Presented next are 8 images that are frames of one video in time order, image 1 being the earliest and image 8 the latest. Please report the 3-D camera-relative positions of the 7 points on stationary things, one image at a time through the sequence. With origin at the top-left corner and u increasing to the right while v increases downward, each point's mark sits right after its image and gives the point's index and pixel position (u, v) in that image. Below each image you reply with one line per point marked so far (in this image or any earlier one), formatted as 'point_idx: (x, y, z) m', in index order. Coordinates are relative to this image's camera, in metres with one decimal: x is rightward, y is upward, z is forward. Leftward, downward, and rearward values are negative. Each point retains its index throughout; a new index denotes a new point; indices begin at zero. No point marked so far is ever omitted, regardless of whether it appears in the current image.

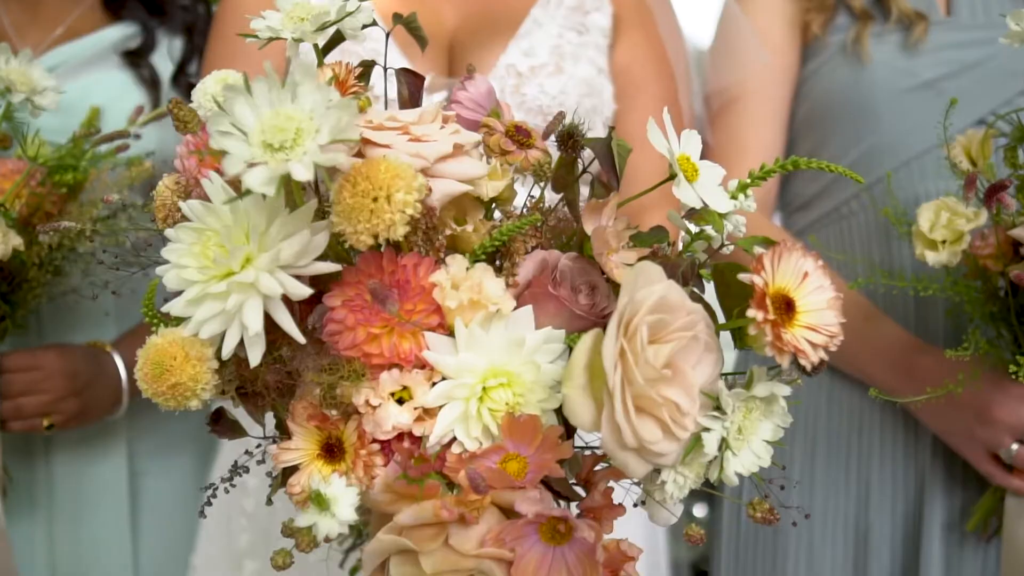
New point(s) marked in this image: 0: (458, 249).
0: (-0.1, 0.0, +1.1) m
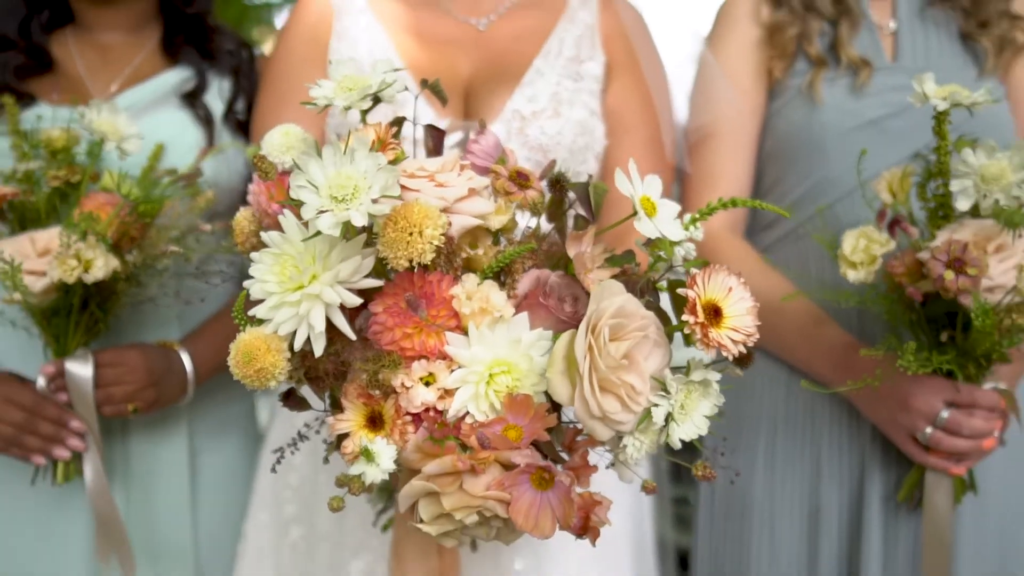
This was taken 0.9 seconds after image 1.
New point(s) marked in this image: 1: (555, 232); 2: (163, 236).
0: (-0.1, 0.0, +1.4) m
1: (+0.1, +0.1, +1.5) m
2: (-0.7, +0.1, +2.1) m
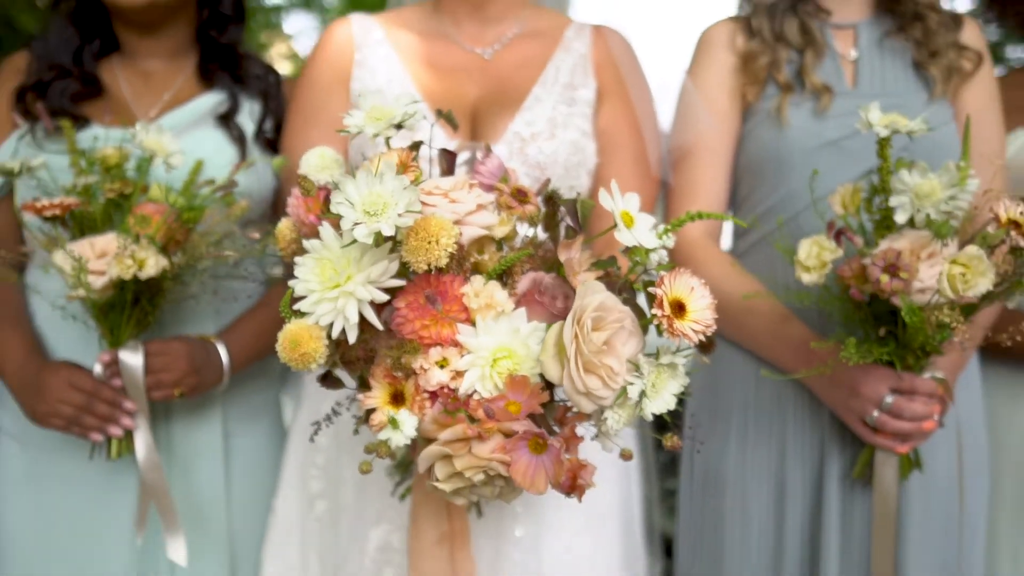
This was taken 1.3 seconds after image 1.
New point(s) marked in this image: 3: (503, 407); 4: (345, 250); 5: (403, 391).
0: (-0.1, 0.0, +1.7) m
1: (+0.1, +0.1, +1.8) m
2: (-0.7, +0.1, +2.4) m
3: (0.0, -0.2, +1.7) m
4: (-0.3, +0.1, +1.7) m
5: (-0.2, -0.2, +1.7) m
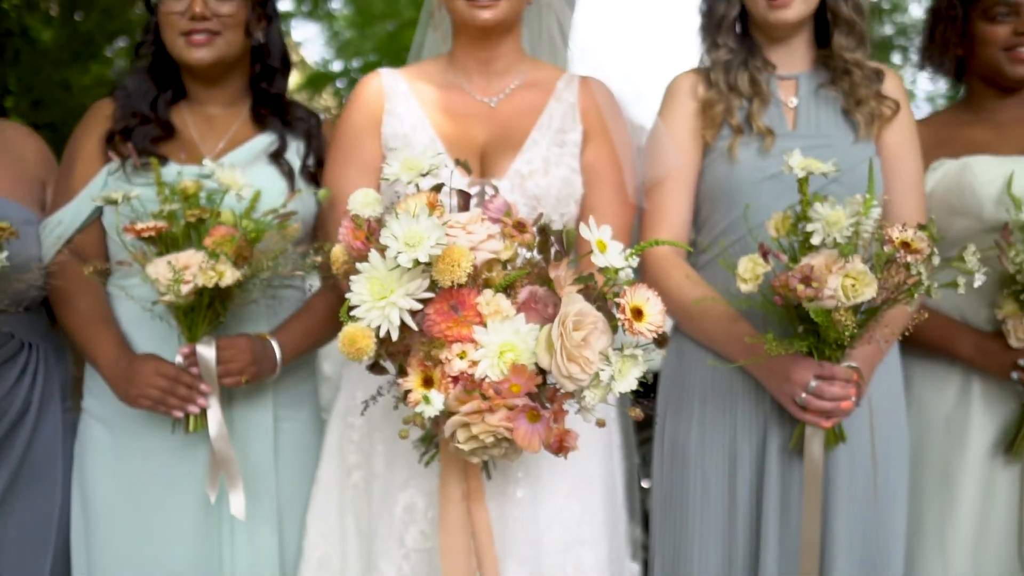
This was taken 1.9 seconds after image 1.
0: (-0.1, 0.0, +2.3) m
1: (+0.1, +0.1, +2.4) m
2: (-0.7, +0.1, +2.9) m
3: (0.0, -0.2, +2.2) m
4: (-0.3, 0.0, +2.3) m
5: (-0.2, -0.2, +2.3) m
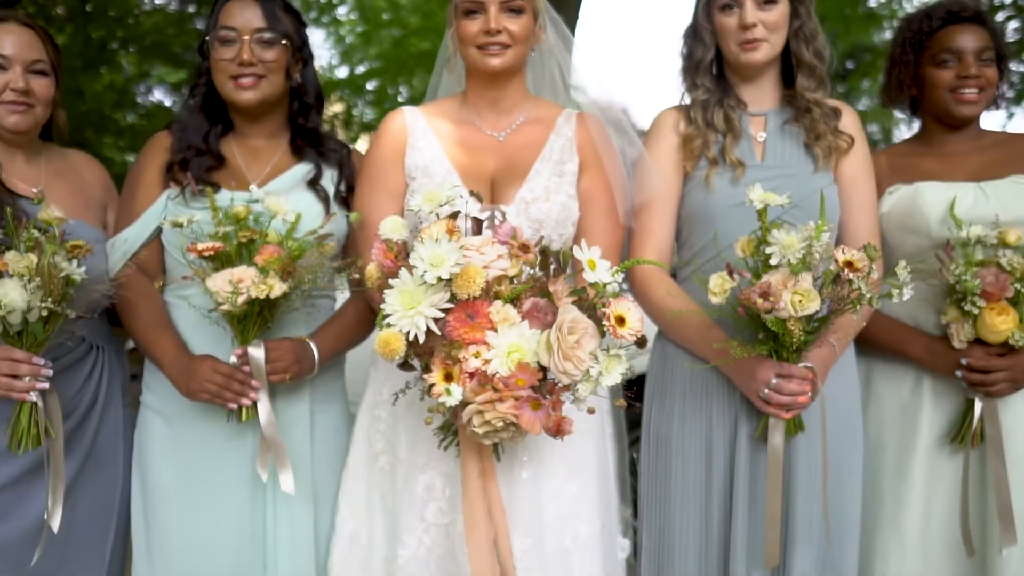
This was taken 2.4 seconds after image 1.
0: (0.0, 0.0, +2.8) m
1: (+0.1, 0.0, +2.9) m
2: (-0.7, 0.0, +3.4) m
3: (0.0, -0.2, +2.7) m
4: (-0.2, 0.0, +2.8) m
5: (-0.2, -0.2, +2.8) m
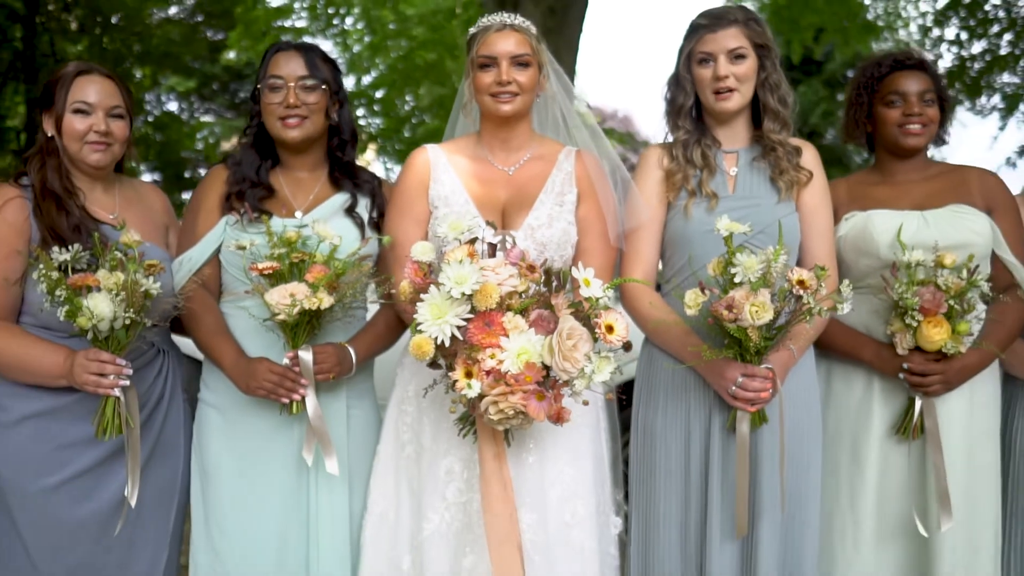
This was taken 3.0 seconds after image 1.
0: (0.0, -0.1, +3.4) m
1: (+0.1, 0.0, +3.5) m
2: (-0.6, 0.0, +4.0) m
3: (0.0, -0.3, +3.3) m
4: (-0.2, 0.0, +3.4) m
5: (-0.1, -0.3, +3.4) m
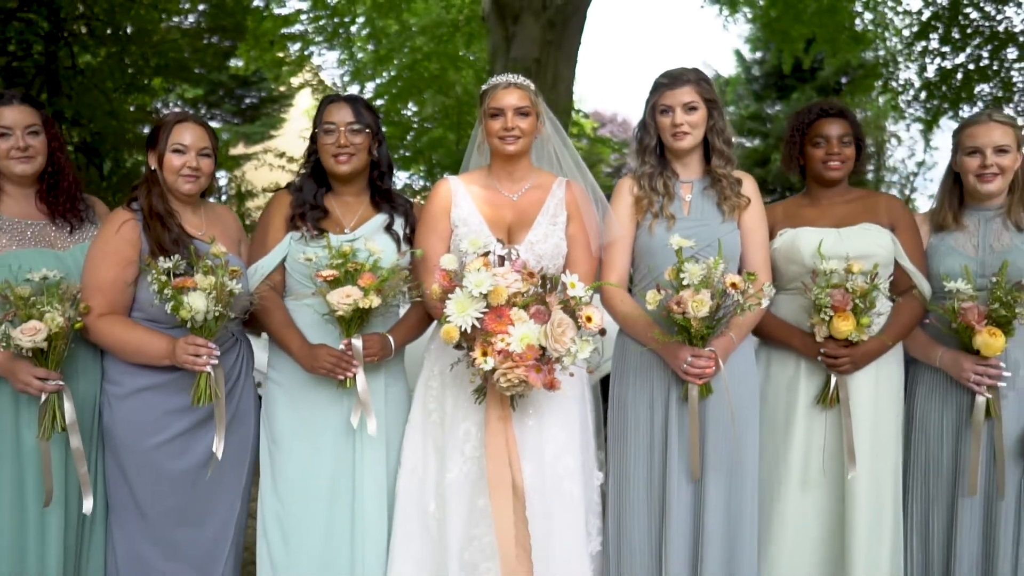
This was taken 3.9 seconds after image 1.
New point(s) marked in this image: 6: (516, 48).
0: (0.0, -0.1, +4.6) m
1: (+0.1, 0.0, +4.7) m
2: (-0.6, 0.0, +5.2) m
3: (+0.1, -0.3, +4.5) m
4: (-0.2, 0.0, +4.6) m
5: (-0.1, -0.3, +4.6) m
6: (0.0, +2.3, +9.8) m
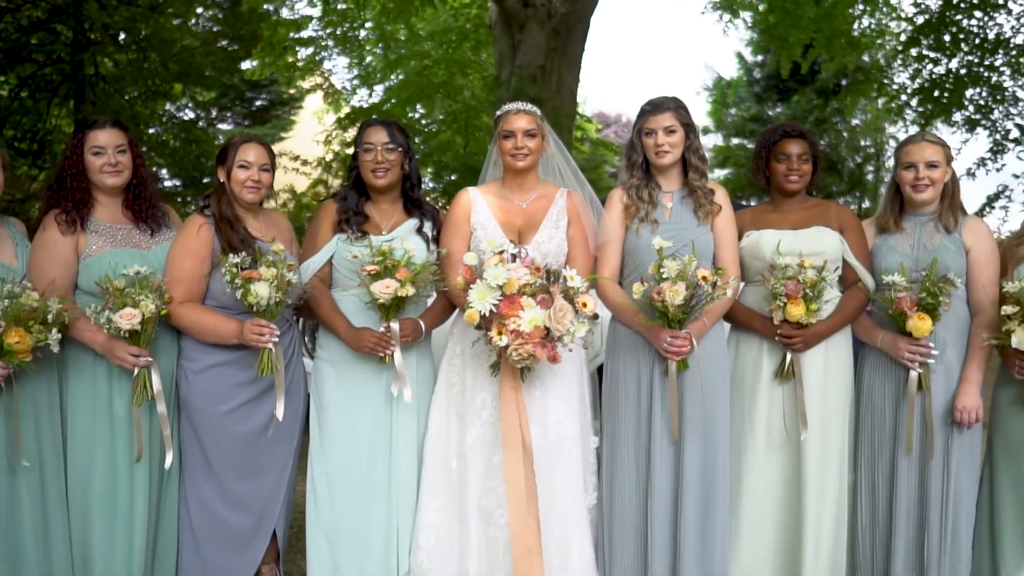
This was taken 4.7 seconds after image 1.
0: (+0.1, 0.0, +5.7) m
1: (+0.2, 0.0, +5.8) m
2: (-0.6, 0.0, +6.3) m
3: (+0.1, -0.2, +5.6) m
4: (-0.1, 0.0, +5.7) m
5: (-0.1, -0.2, +5.7) m
6: (+0.1, +2.4, +10.9) m
